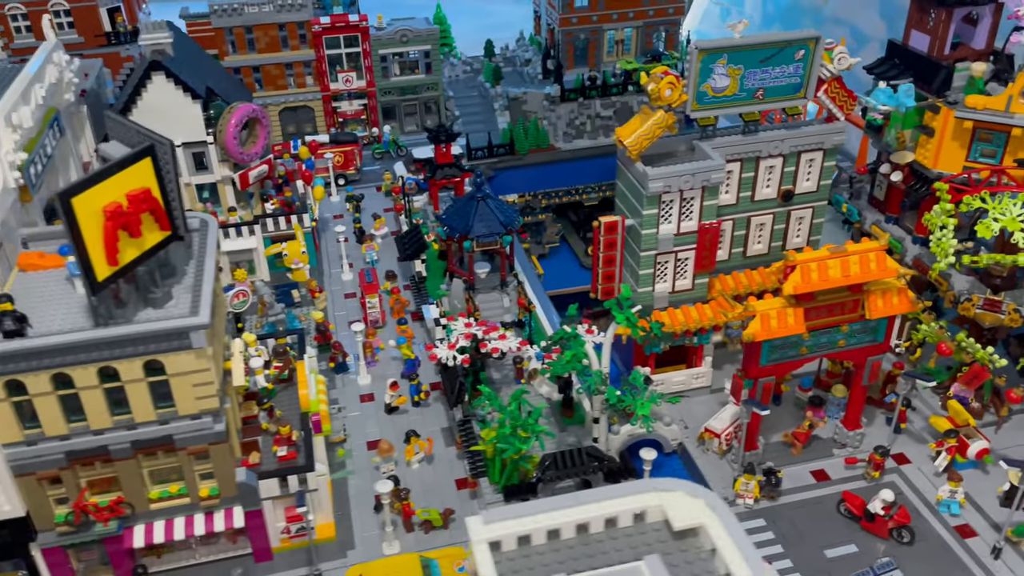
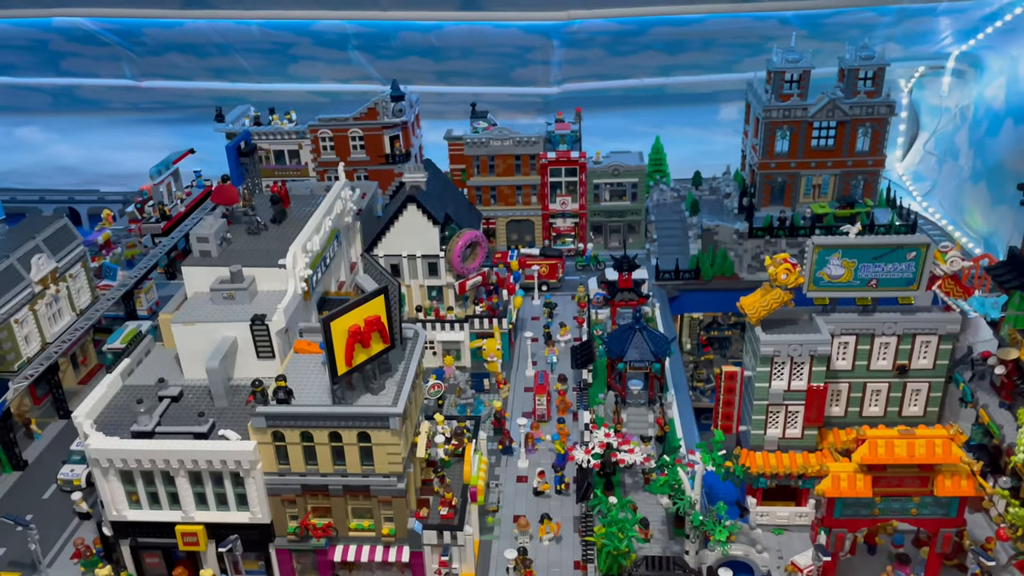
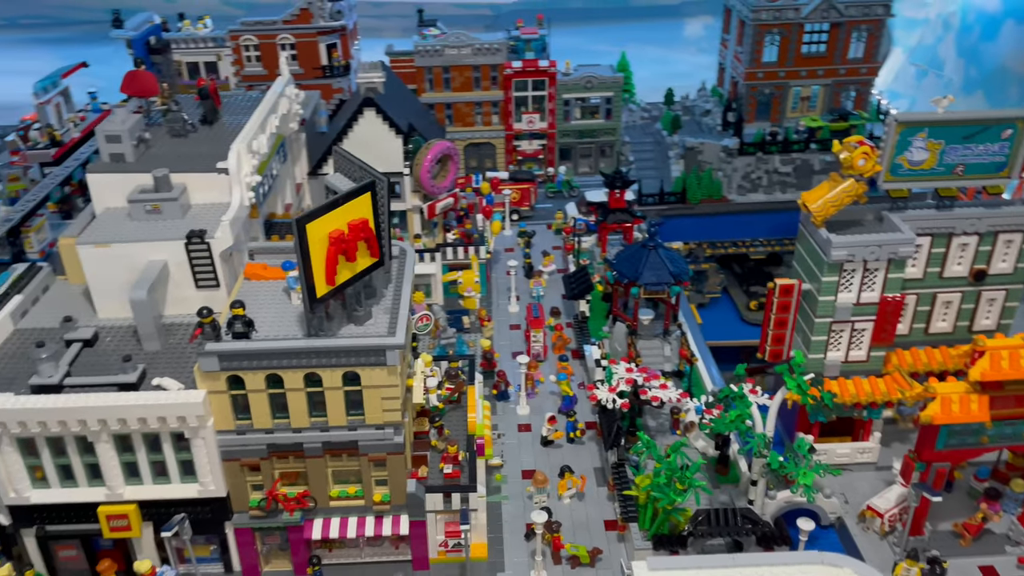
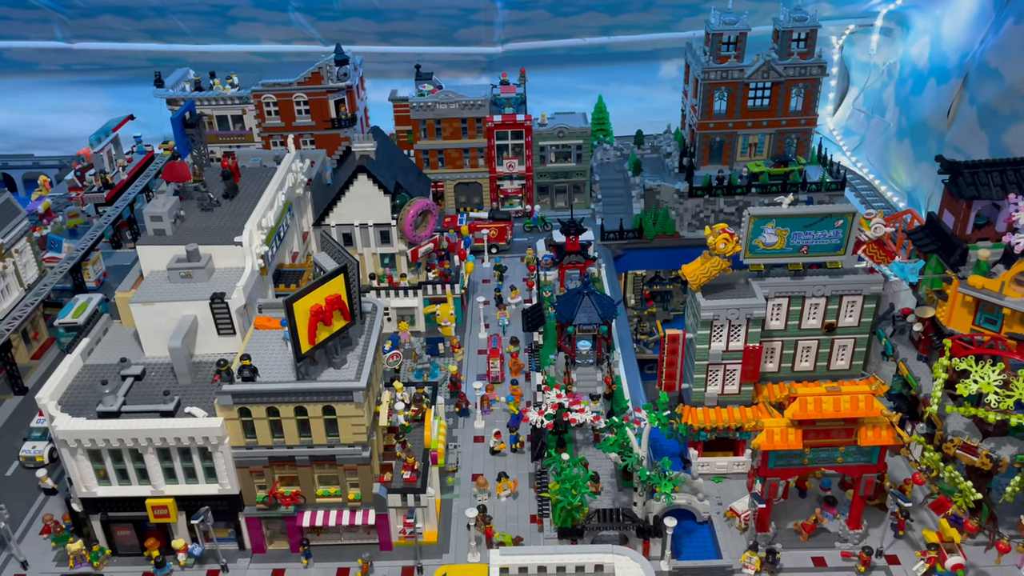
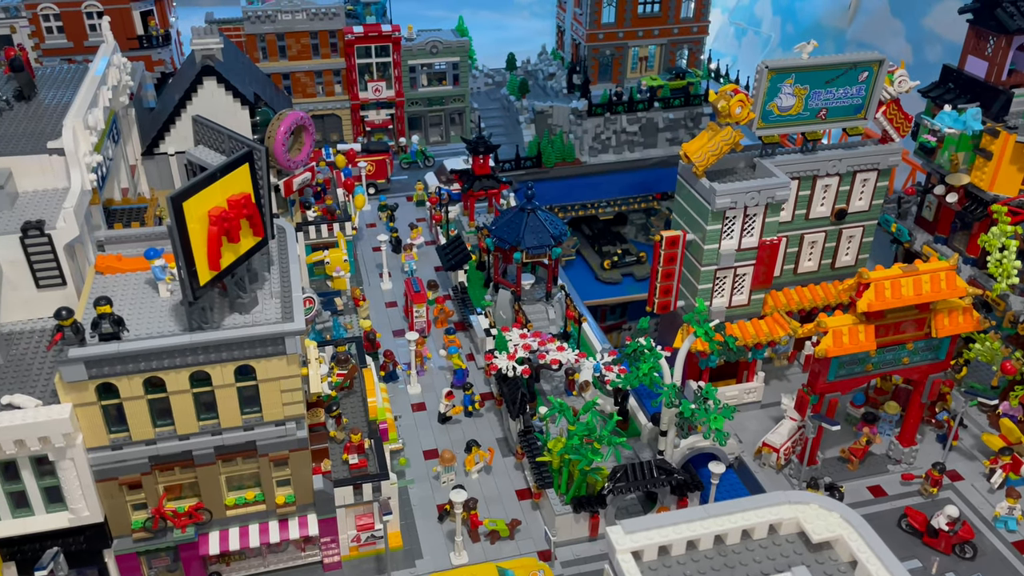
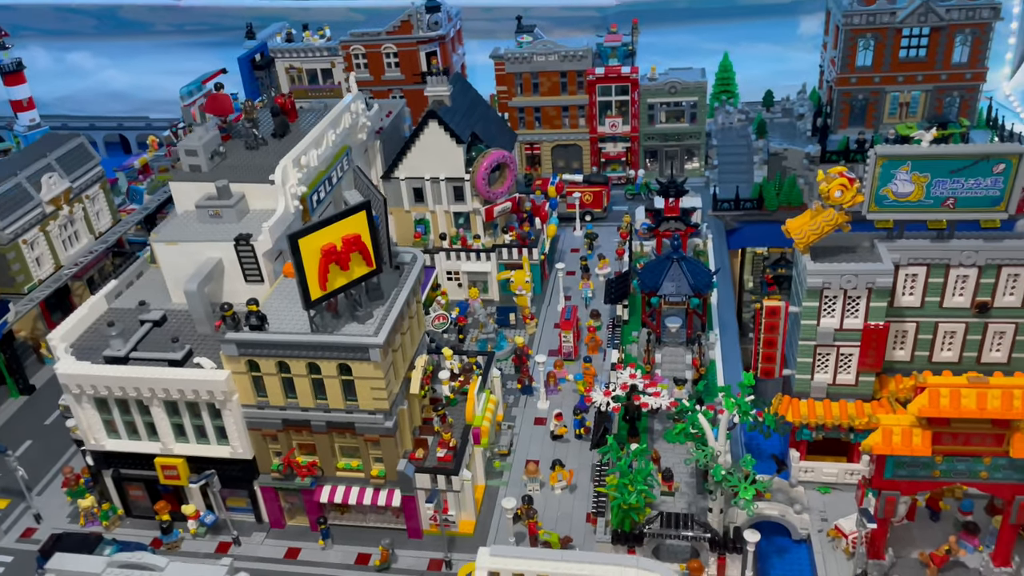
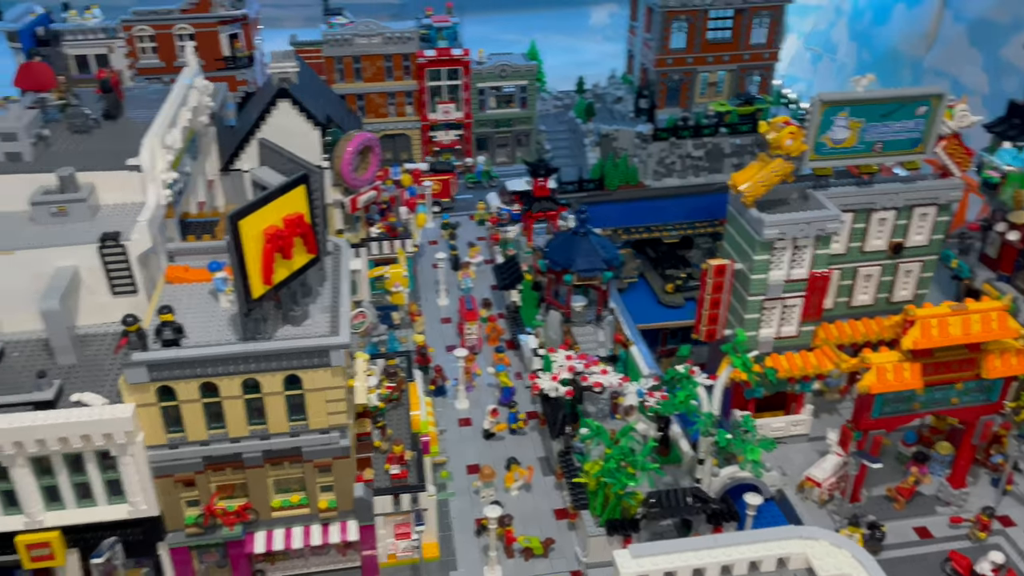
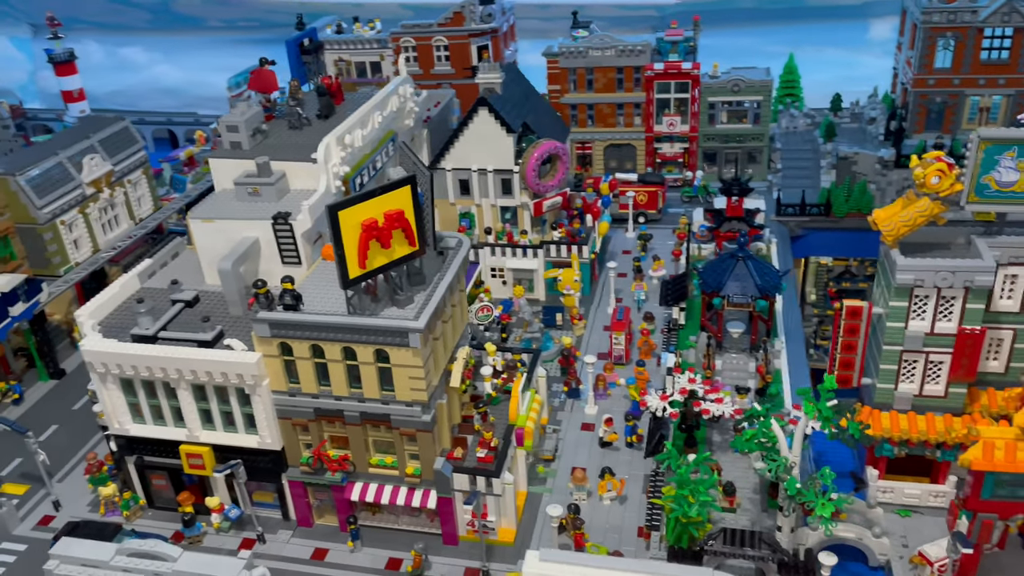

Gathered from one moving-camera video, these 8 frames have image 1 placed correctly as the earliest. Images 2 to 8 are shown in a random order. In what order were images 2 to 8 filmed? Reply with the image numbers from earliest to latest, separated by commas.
5, 7, 3, 8, 6, 2, 4
